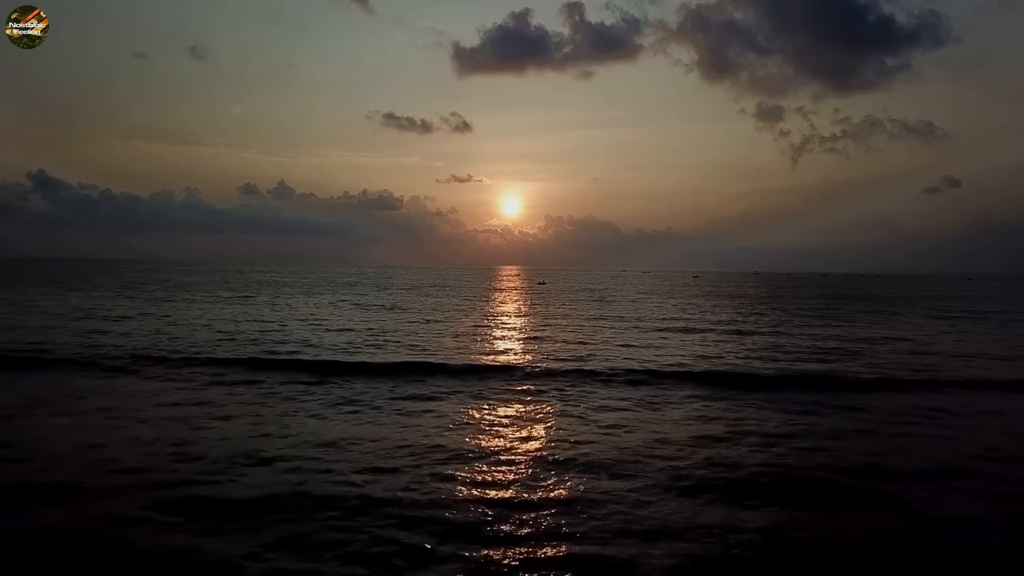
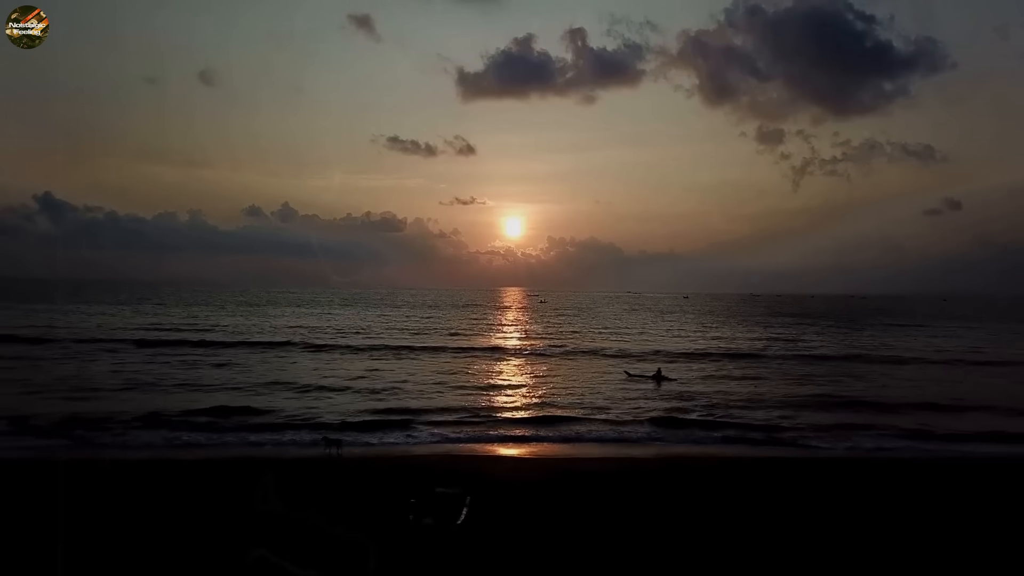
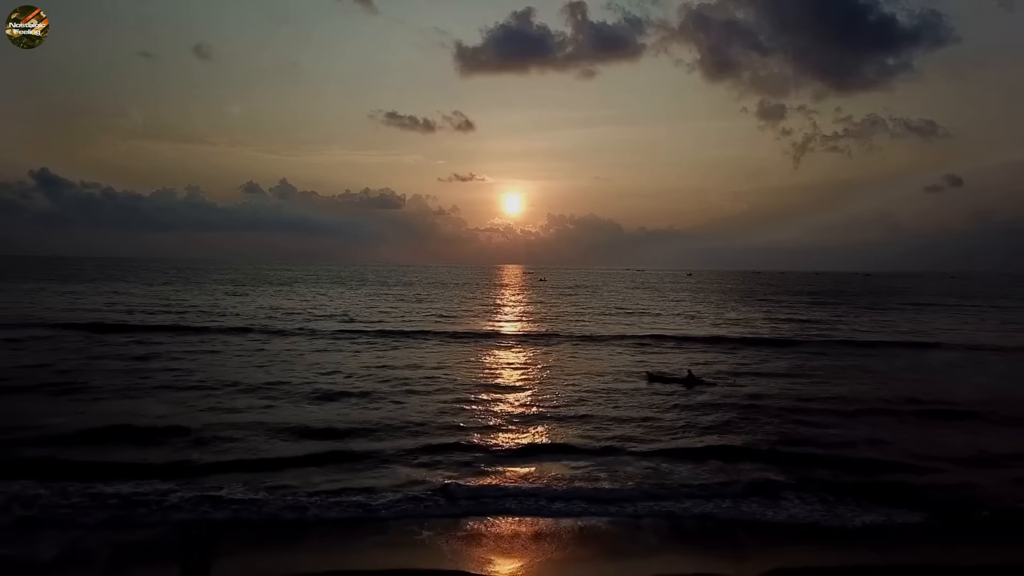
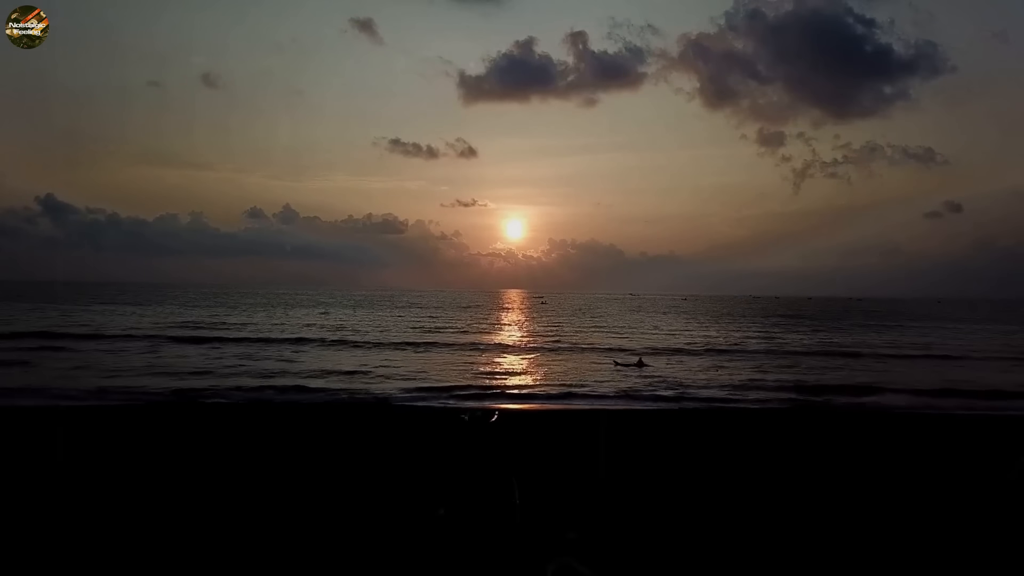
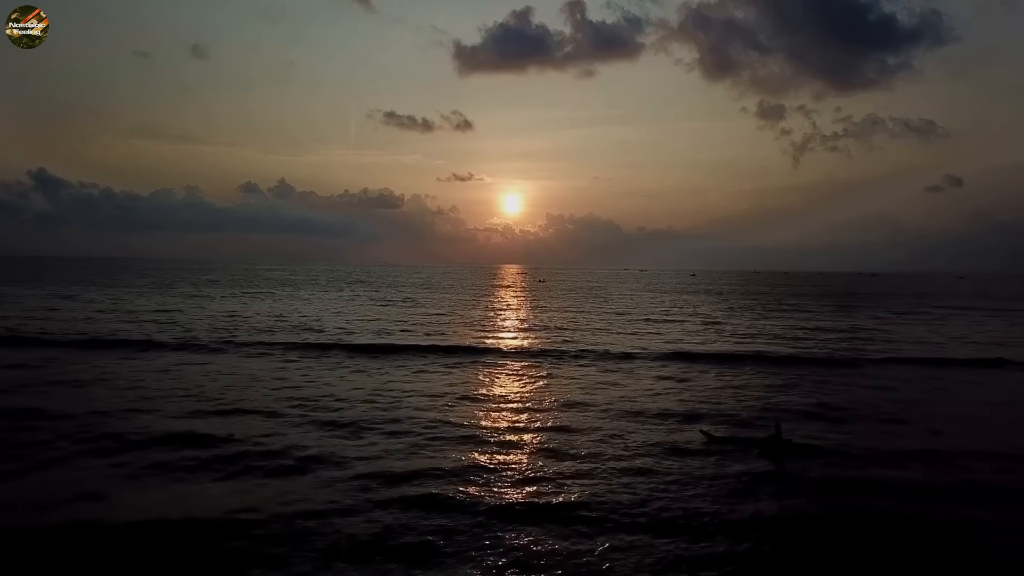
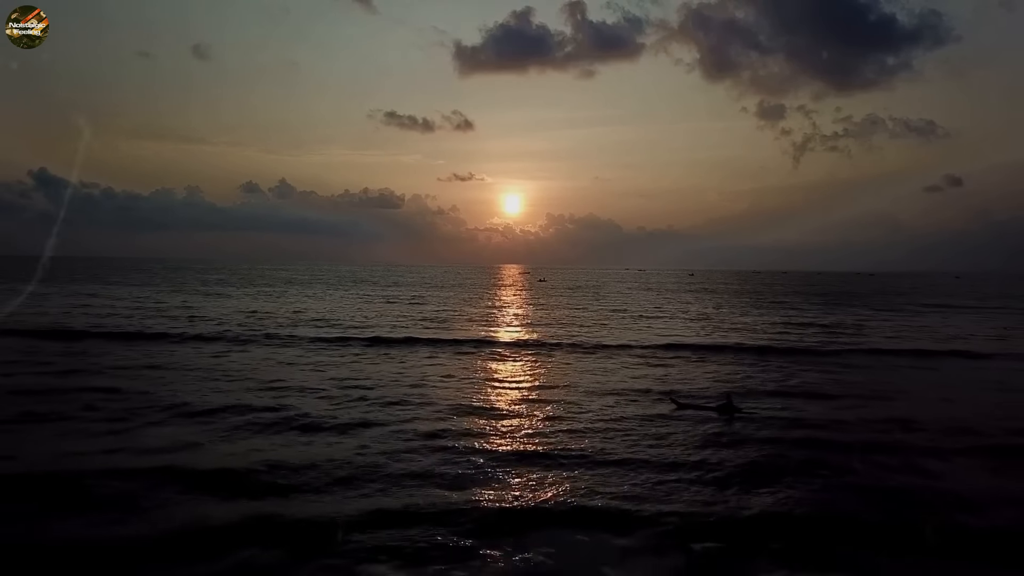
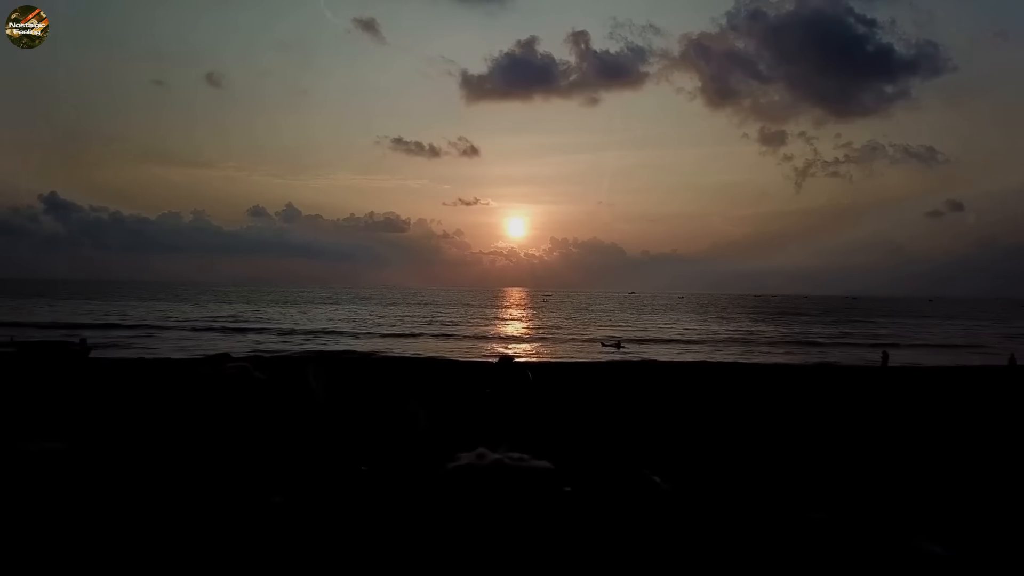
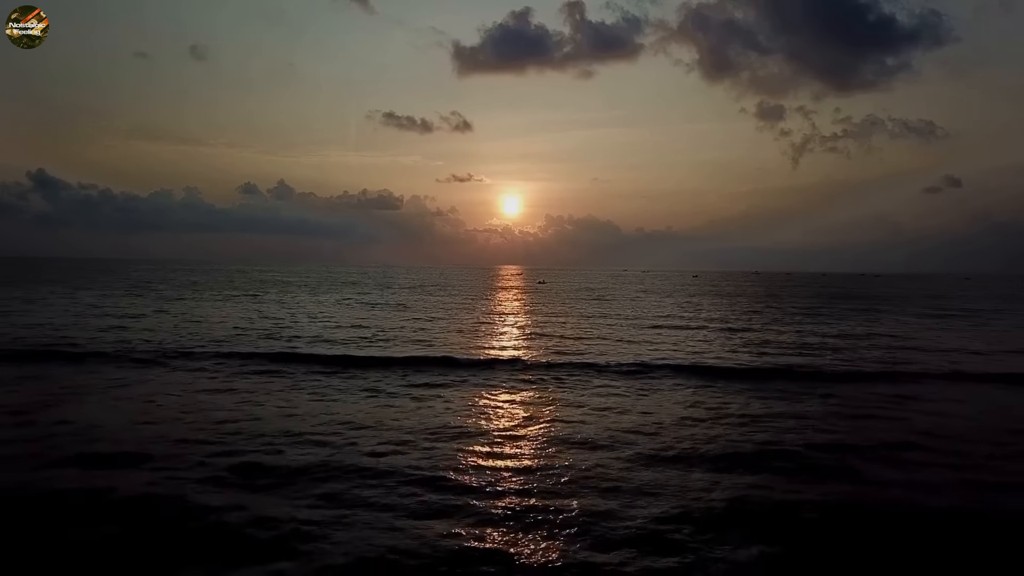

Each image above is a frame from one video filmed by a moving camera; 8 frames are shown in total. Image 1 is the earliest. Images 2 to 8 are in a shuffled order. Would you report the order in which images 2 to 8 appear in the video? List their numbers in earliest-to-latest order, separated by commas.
8, 5, 6, 3, 2, 4, 7
